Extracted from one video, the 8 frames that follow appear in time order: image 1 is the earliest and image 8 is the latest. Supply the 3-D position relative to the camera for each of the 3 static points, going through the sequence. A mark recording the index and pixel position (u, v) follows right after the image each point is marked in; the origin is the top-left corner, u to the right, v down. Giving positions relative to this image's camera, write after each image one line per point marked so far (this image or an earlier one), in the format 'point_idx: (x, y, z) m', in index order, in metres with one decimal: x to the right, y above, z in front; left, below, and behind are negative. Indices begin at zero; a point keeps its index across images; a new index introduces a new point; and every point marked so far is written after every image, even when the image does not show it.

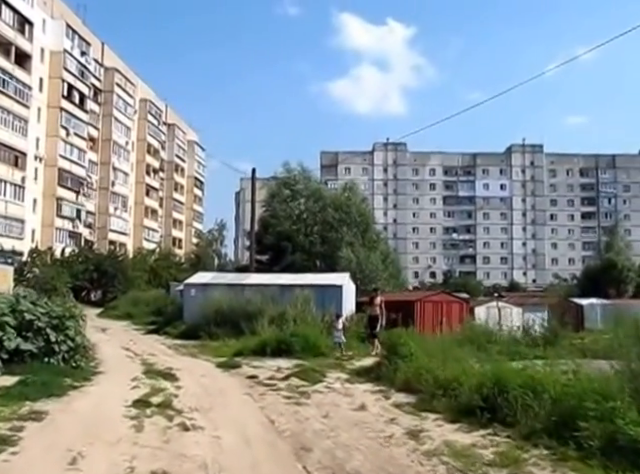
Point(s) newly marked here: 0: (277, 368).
0: (-0.9, -2.9, +13.8) m
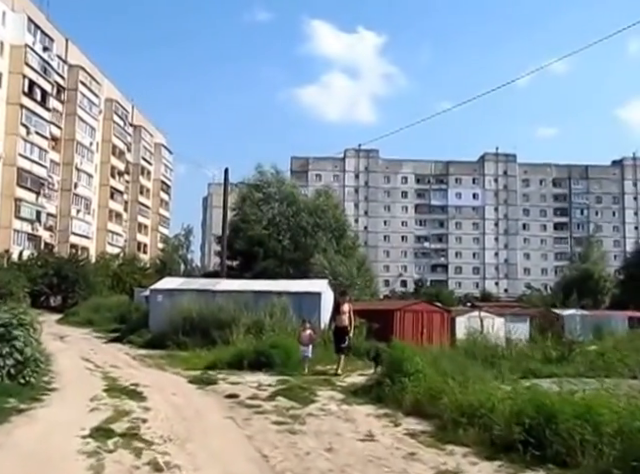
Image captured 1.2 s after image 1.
0: (-1.2, -2.9, +12.2) m
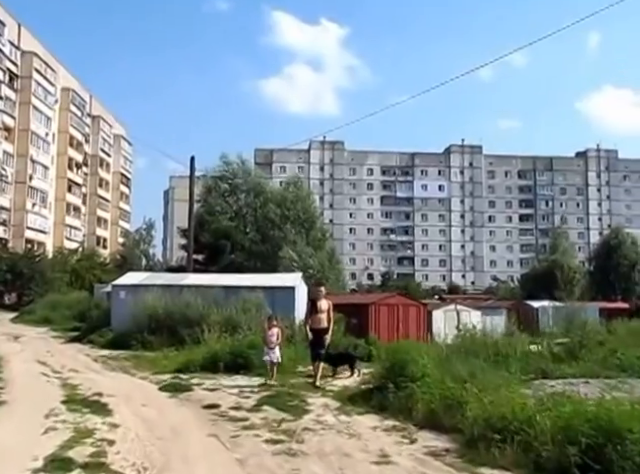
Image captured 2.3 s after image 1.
0: (-1.4, -2.7, +10.9) m
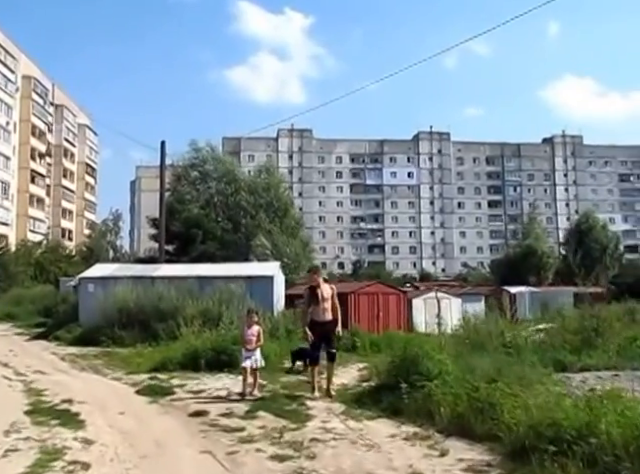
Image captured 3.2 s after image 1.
0: (-1.4, -2.4, +9.8) m
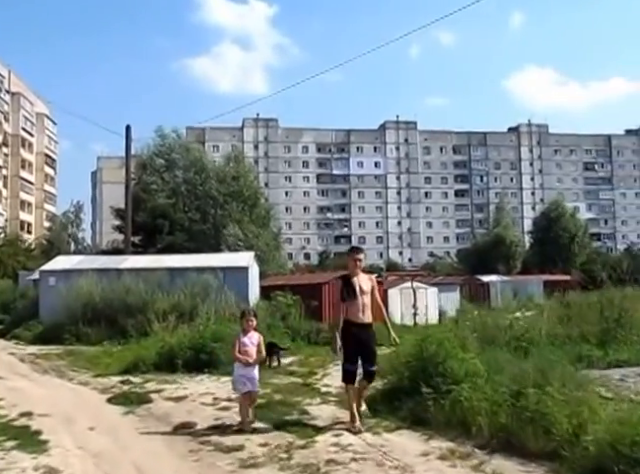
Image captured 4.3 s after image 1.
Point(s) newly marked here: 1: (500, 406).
0: (-1.4, -2.2, +8.5) m
1: (+1.7, -1.6, +6.0) m
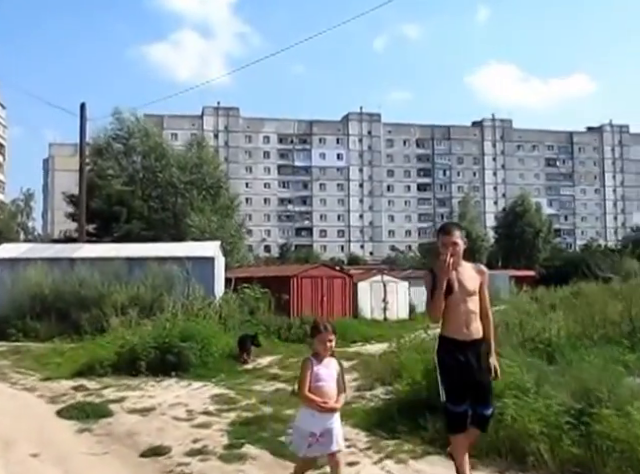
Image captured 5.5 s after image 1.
0: (-1.4, -2.0, +7.1) m
1: (+1.8, -1.4, +4.8) m
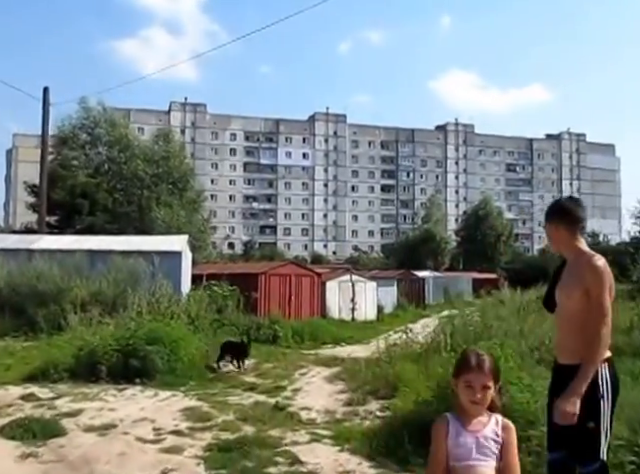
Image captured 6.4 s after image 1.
0: (-1.5, -1.9, +6.1) m
1: (+1.8, -1.4, +3.9) m
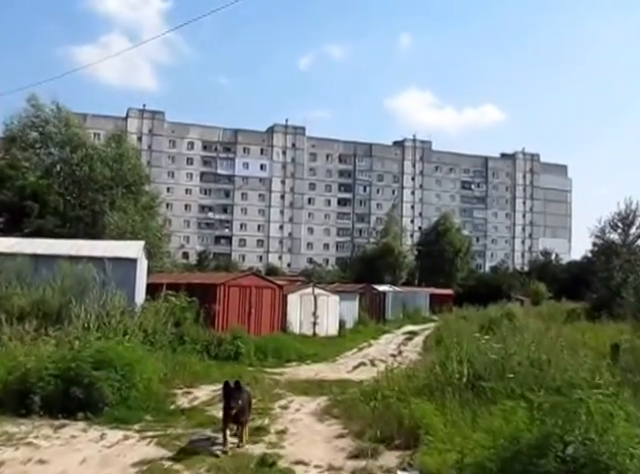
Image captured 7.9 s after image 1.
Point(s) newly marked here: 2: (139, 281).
0: (-1.5, -1.8, +4.3) m
1: (+2.1, -1.4, +2.4) m
2: (-5.1, -1.2, +18.2) m
